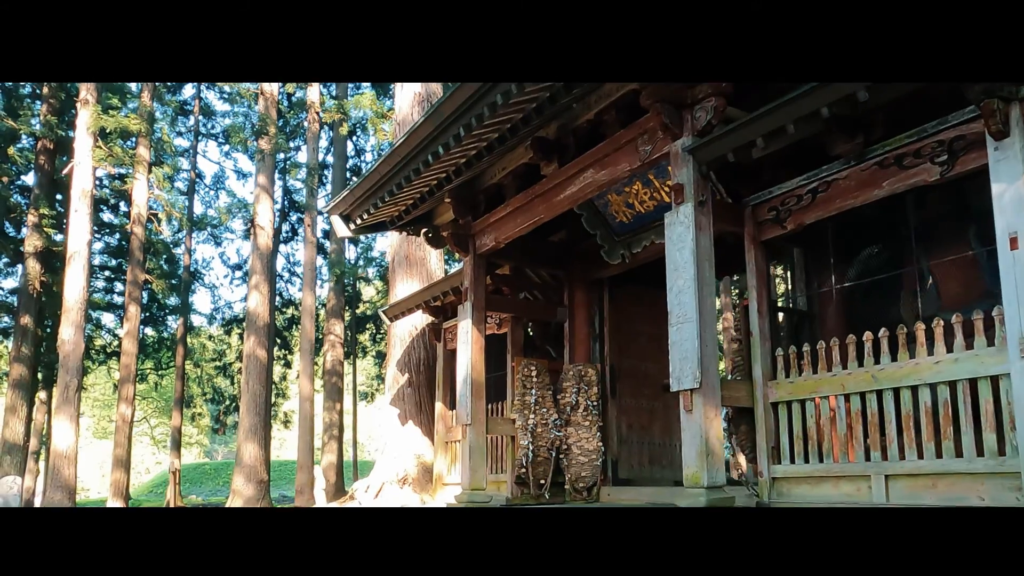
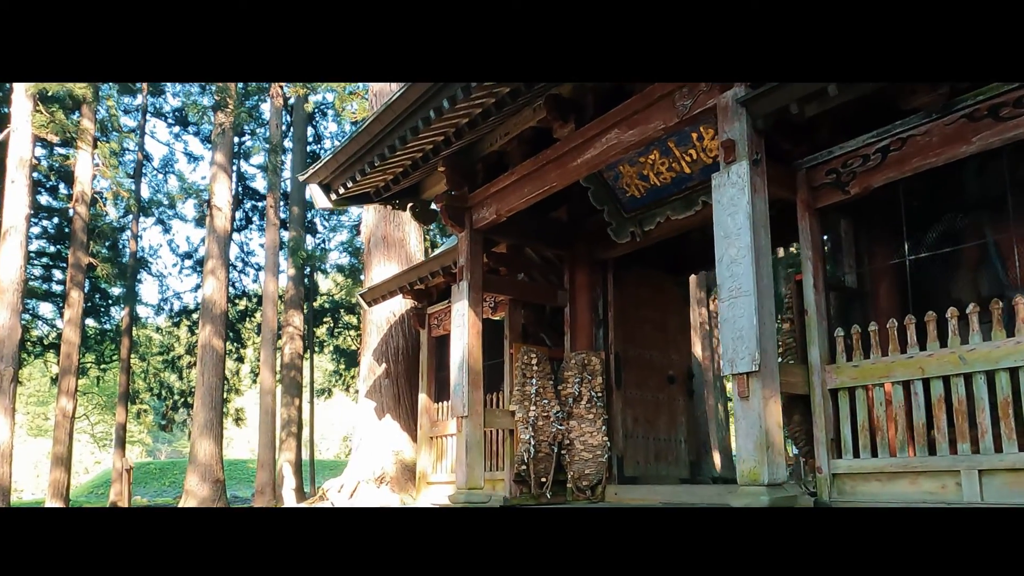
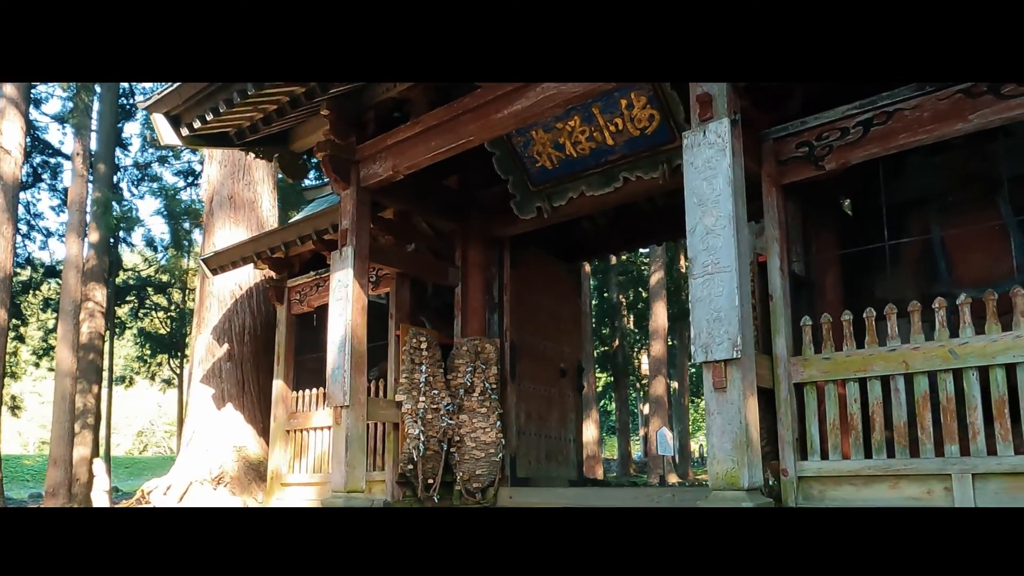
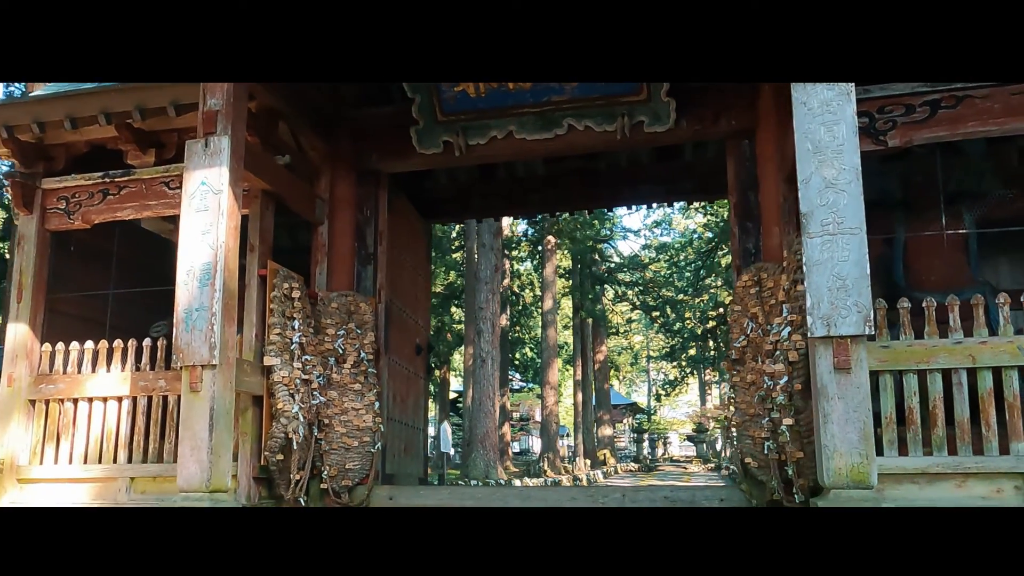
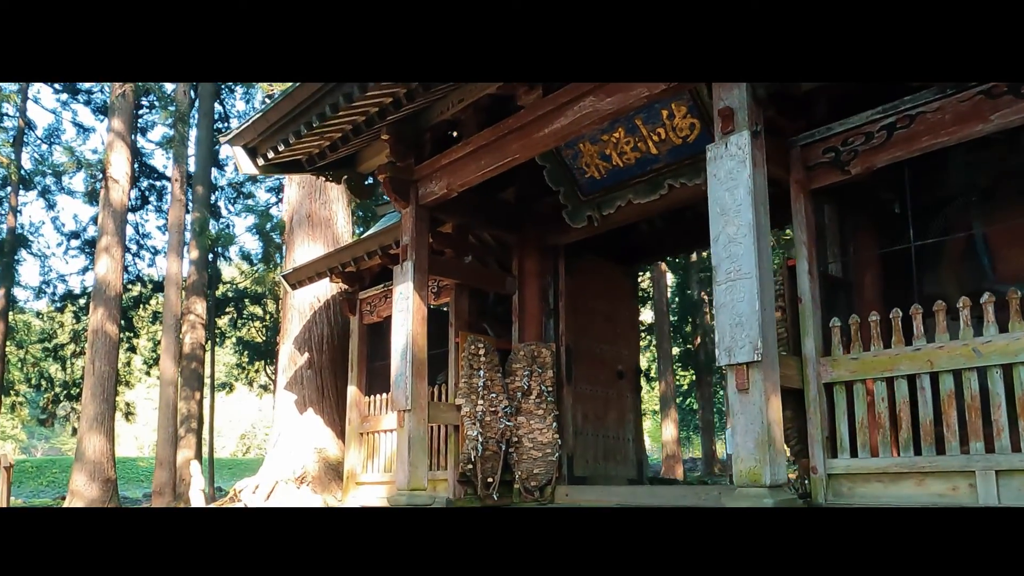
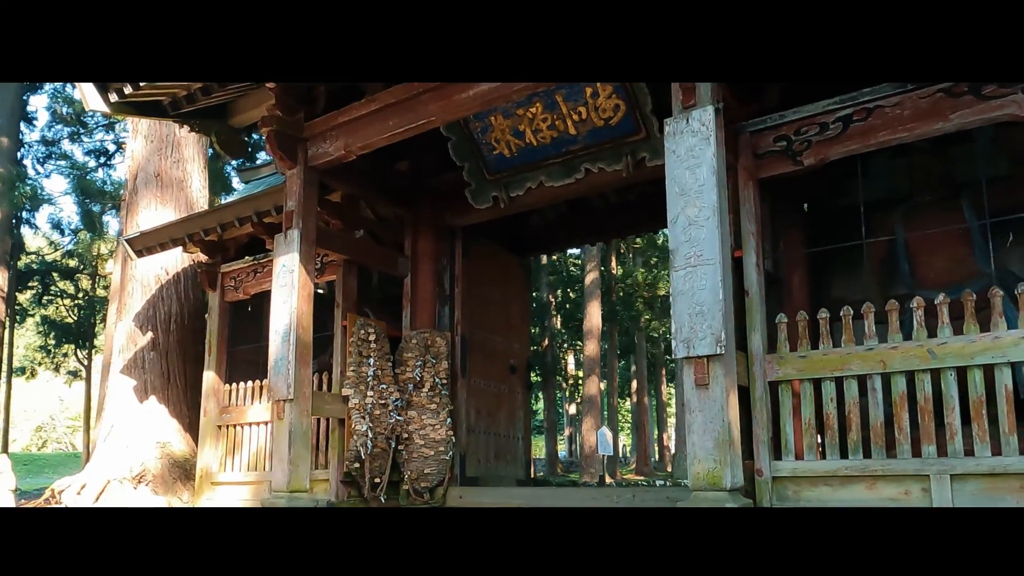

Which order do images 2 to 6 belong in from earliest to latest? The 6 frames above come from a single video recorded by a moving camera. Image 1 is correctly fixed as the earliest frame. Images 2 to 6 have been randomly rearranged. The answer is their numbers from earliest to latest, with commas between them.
2, 5, 3, 6, 4
